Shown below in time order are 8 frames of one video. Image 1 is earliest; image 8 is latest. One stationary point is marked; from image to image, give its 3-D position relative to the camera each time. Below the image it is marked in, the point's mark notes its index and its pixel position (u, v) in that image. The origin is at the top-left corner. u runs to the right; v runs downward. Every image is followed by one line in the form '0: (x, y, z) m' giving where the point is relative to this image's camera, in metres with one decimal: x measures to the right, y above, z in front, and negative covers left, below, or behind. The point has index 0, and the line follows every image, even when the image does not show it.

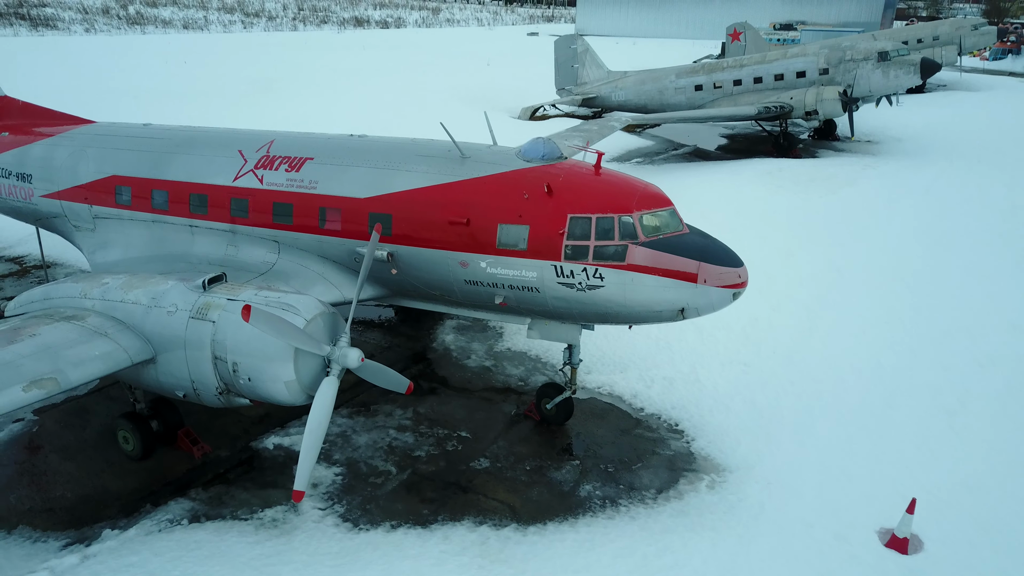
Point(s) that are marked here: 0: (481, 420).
0: (-0.5, -2.1, +10.5) m
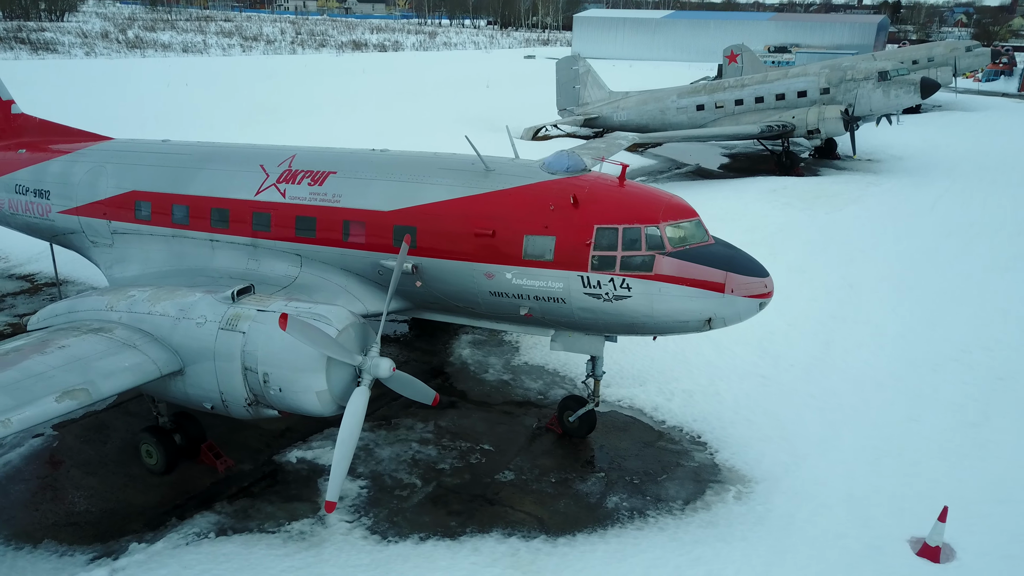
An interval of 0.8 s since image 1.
0: (-0.1, -2.3, +10.5) m
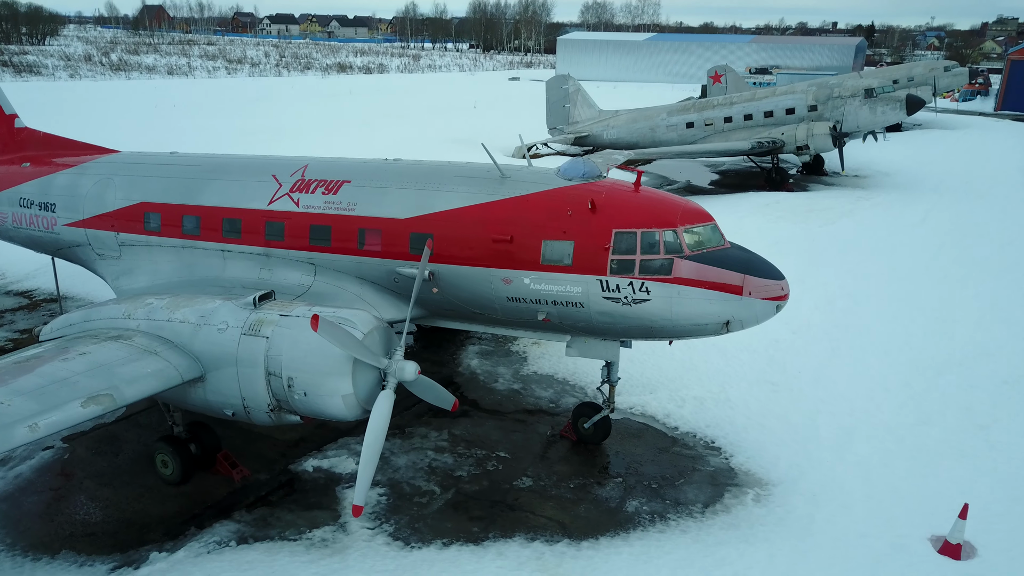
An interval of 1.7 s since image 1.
0: (+0.1, -2.4, +10.4) m
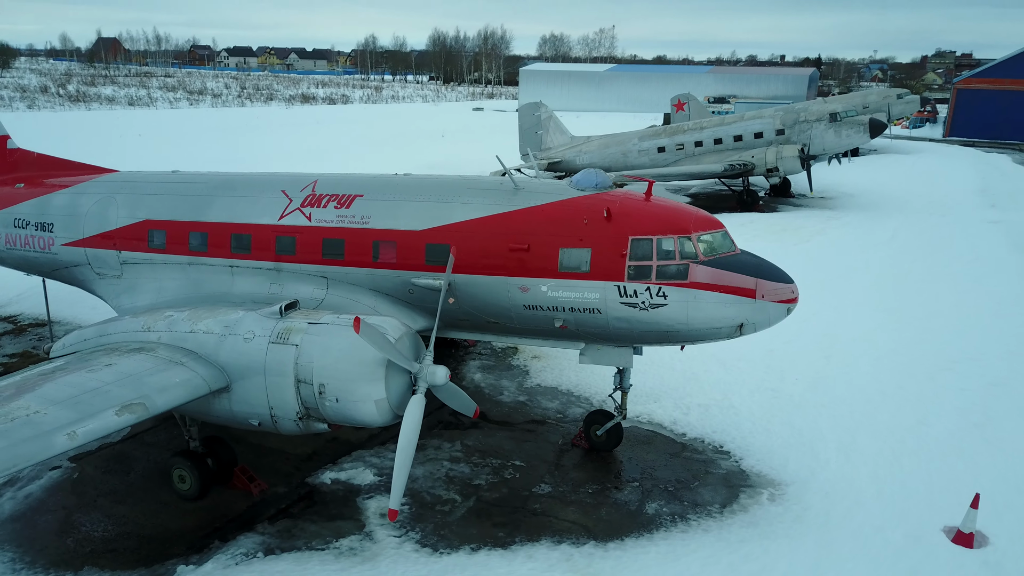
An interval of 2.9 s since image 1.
0: (+0.3, -2.6, +10.5) m
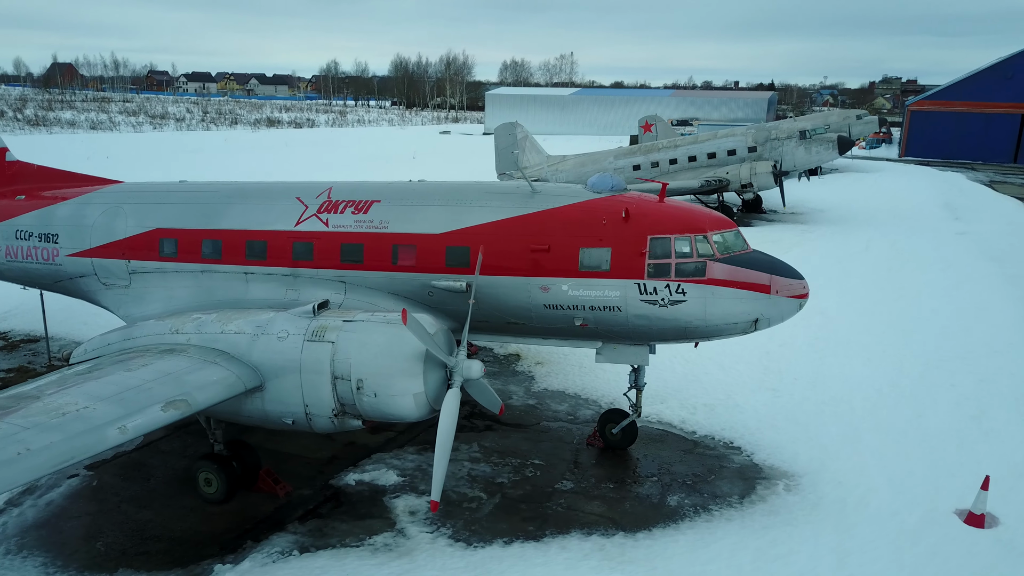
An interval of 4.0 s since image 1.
0: (+0.6, -2.6, +10.7) m
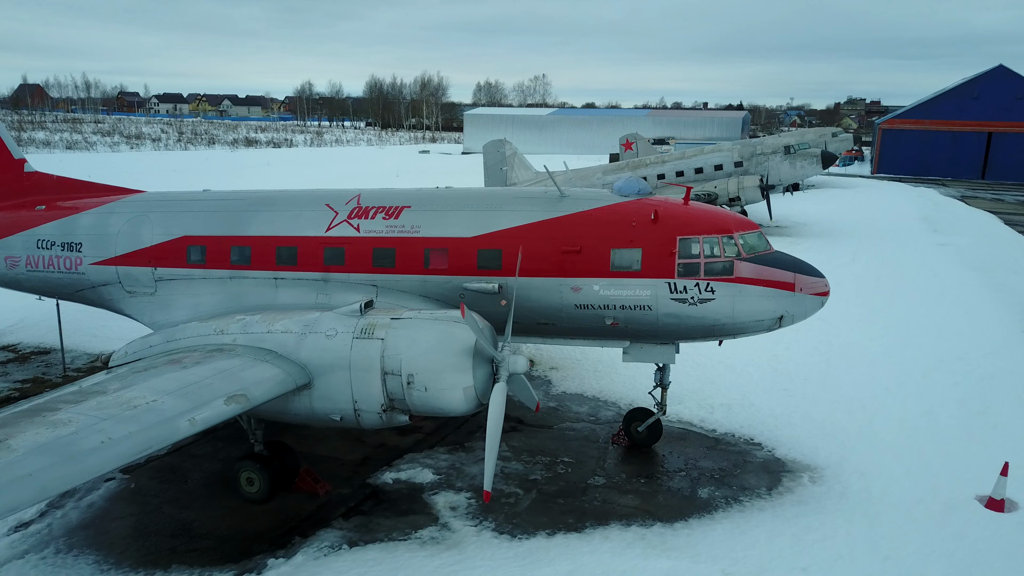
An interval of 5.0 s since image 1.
0: (+1.1, -2.7, +10.9) m
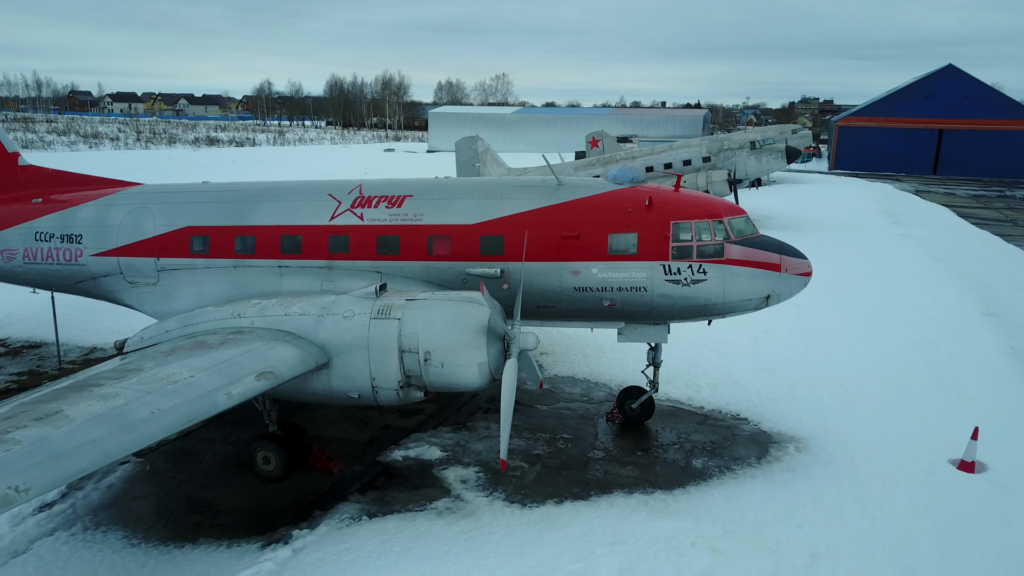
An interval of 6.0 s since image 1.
0: (+1.1, -2.4, +11.4) m
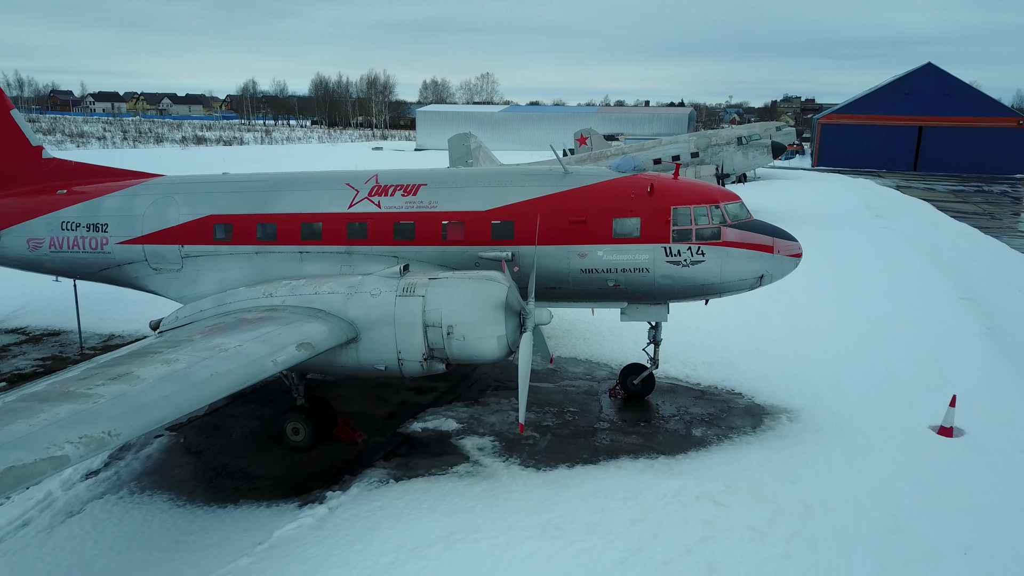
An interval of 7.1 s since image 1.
0: (+1.3, -2.1, +12.1) m
